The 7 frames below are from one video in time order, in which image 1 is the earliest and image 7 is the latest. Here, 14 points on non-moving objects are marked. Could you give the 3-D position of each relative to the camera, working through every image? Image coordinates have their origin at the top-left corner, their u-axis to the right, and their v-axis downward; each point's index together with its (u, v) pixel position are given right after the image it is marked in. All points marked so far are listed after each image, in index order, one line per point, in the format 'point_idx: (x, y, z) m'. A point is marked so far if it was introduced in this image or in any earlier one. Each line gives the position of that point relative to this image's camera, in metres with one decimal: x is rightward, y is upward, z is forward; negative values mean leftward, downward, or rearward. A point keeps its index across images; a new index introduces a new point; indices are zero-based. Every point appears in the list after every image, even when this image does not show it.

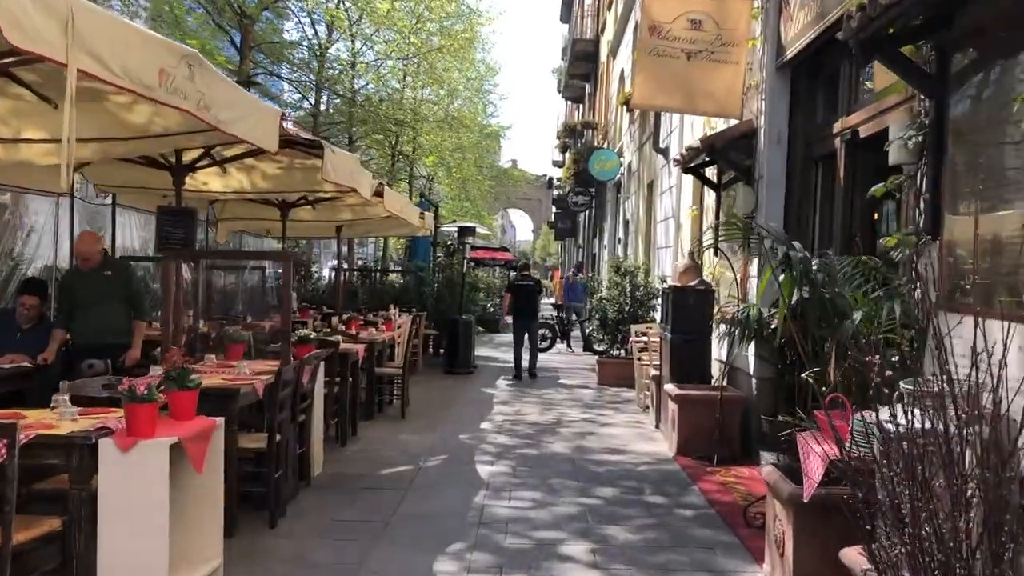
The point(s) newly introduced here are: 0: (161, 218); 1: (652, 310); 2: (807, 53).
0: (-3.2, +0.6, +8.1) m
1: (+2.0, -0.3, +12.8) m
2: (+2.4, +1.9, +7.3) m
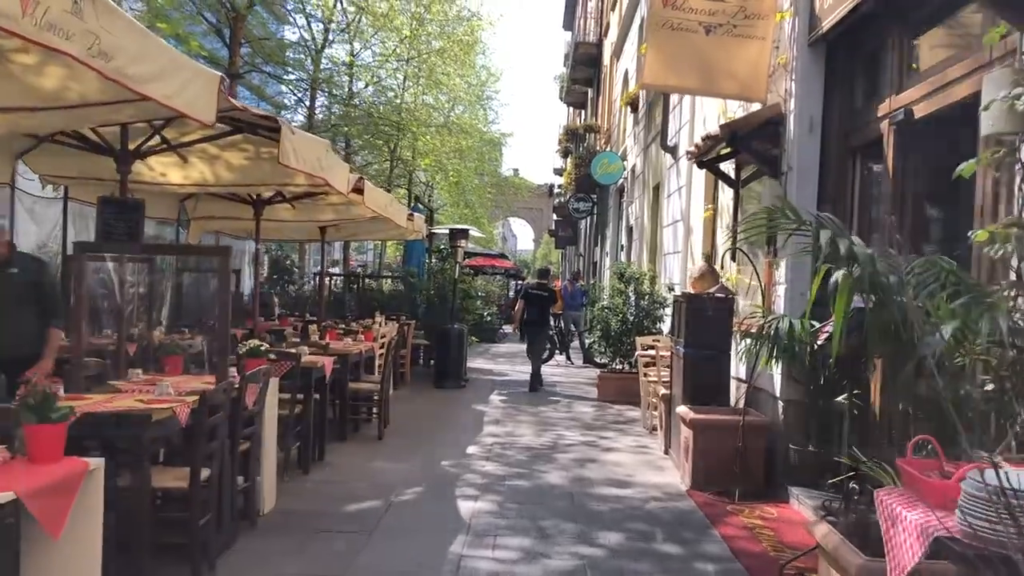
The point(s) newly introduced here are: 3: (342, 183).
0: (-3.3, +0.6, +7.1) m
1: (+1.9, -0.4, +11.8) m
2: (+2.4, +1.9, +6.3) m
3: (-1.6, +1.0, +8.0) m
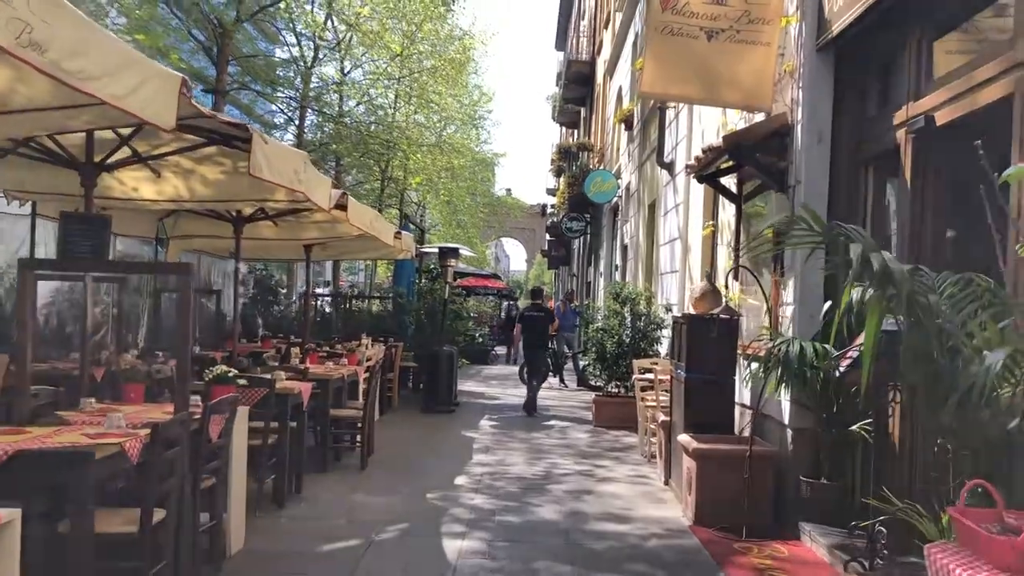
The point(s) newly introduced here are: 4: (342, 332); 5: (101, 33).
0: (-3.3, +0.5, +6.7) m
1: (+1.8, -0.7, +11.4) m
2: (+2.3, +1.7, +5.9) m
3: (-1.6, +0.8, +7.6) m
4: (-3.0, -0.8, +16.0) m
5: (-1.7, +1.1, +3.8) m
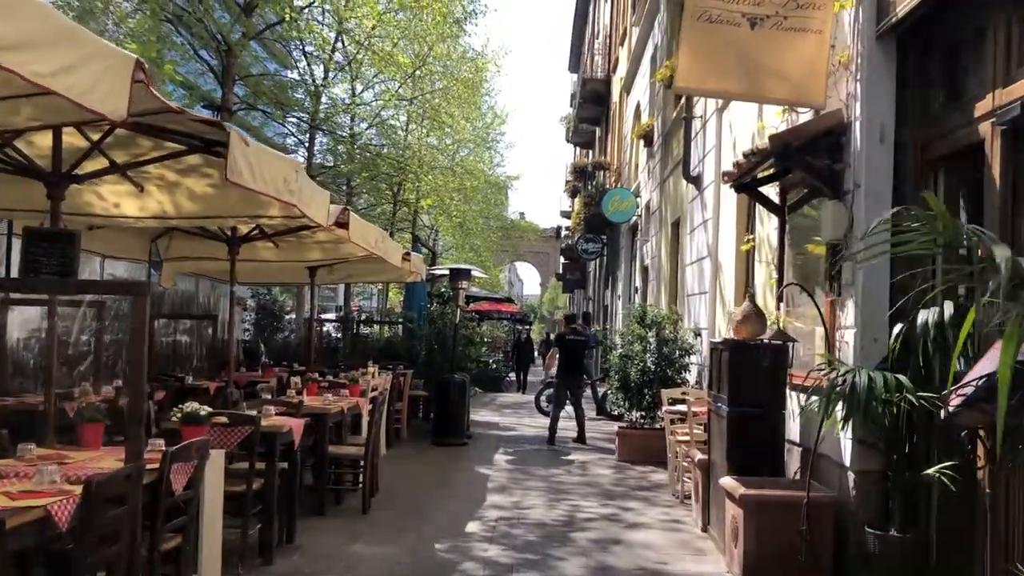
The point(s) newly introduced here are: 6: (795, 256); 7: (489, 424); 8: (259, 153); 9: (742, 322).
0: (-3.2, +0.3, +5.9) m
1: (+2.0, -1.0, +10.5) m
2: (+2.4, +1.6, +5.1) m
3: (-1.5, +0.6, +6.8) m
4: (-2.8, -1.2, +15.2) m
5: (-1.7, +1.0, +3.0) m
6: (+2.2, +0.2, +6.9) m
7: (-0.4, -2.2, +14.4) m
8: (-1.5, +0.8, +5.4) m
9: (+1.6, -0.3, +6.4) m
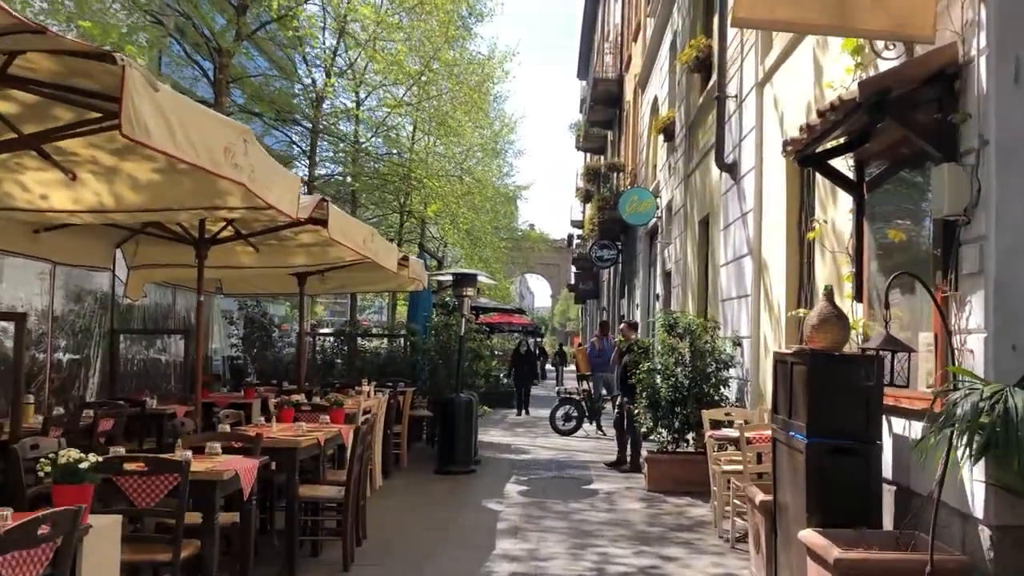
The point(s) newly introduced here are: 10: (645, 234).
0: (-3.2, +0.3, +4.6) m
1: (+2.2, -1.0, +9.1) m
2: (+2.4, +1.7, +3.7) m
3: (-1.4, +0.6, +5.5) m
4: (-2.6, -1.4, +13.9) m
5: (-1.7, +1.0, +1.7) m
6: (+2.3, +0.3, +5.5) m
7: (-0.2, -2.3, +13.0) m
8: (-1.5, +0.8, +4.1) m
9: (+1.7, -0.2, +5.0) m
10: (+3.0, +1.2, +20.0) m
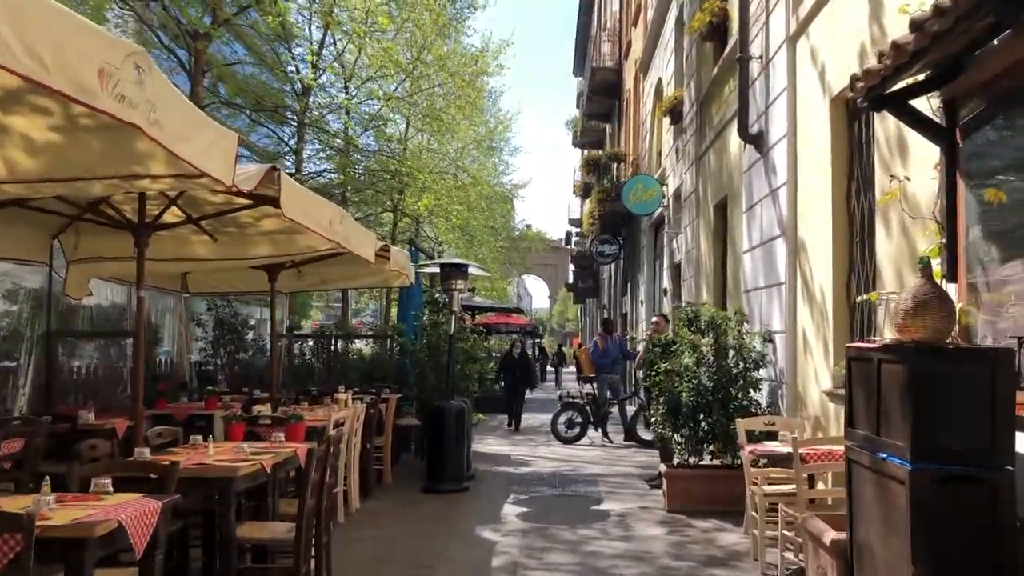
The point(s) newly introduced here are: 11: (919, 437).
0: (-3.2, +0.3, +3.3) m
1: (+2.1, -0.9, +7.8) m
2: (+2.4, +1.8, +2.5) m
3: (-1.5, +0.7, +4.2) m
4: (-2.6, -1.3, +12.6) m
5: (-1.7, +1.1, +0.4) m
6: (+2.3, +0.4, +4.3) m
7: (-0.2, -2.2, +11.7) m
8: (-1.5, +0.9, +2.8) m
9: (+1.7, -0.1, +3.7) m
10: (+2.9, +1.3, +18.7) m
11: (+1.6, -0.6, +3.4) m
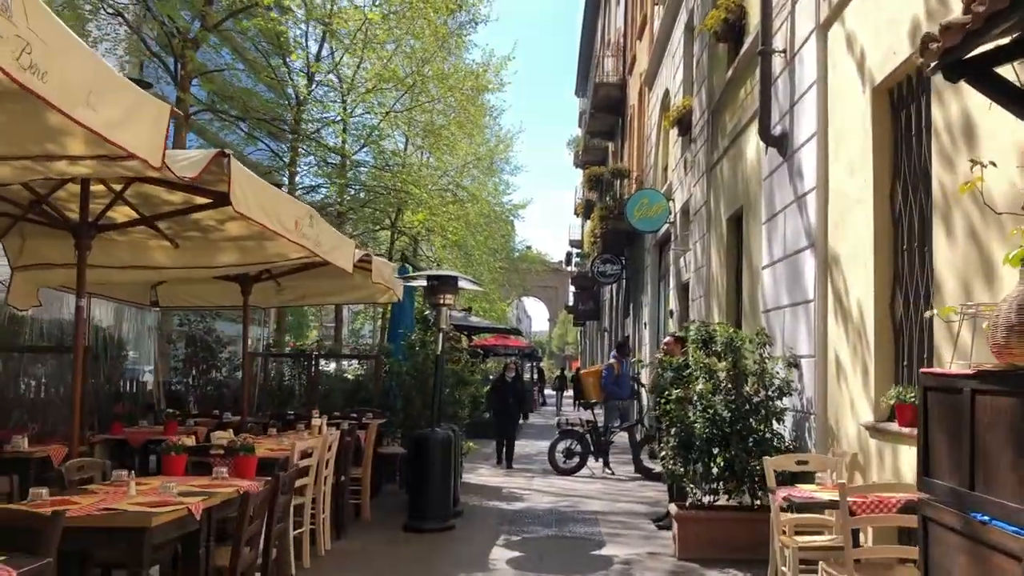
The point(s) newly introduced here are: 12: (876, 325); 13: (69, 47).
0: (-3.3, +0.4, +2.4) m
1: (+2.1, -1.0, +6.9) m
2: (+2.3, +1.8, +1.6) m
3: (-1.5, +0.7, +3.3) m
4: (-2.7, -1.5, +11.7) m
5: (-1.7, +1.2, -0.4) m
6: (+2.2, +0.3, +3.4) m
7: (-0.3, -2.5, +10.8) m
8: (-1.6, +0.9, +1.9) m
9: (+1.6, -0.1, +2.8) m
10: (+2.9, +0.9, +17.8) m
11: (+1.5, -0.6, +2.5) m
12: (+2.3, -0.2, +5.7) m
13: (-1.5, +0.8, +3.1) m
